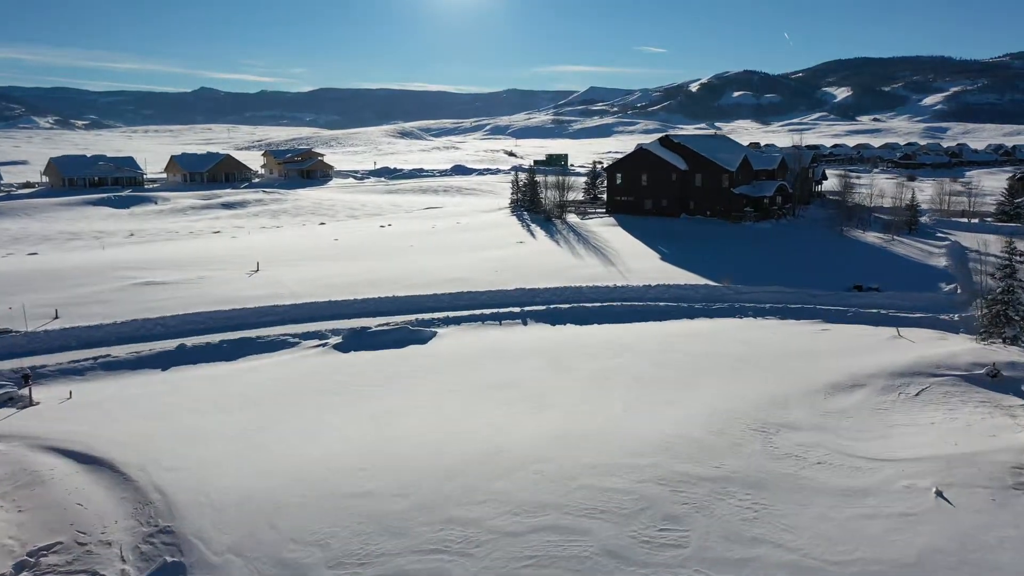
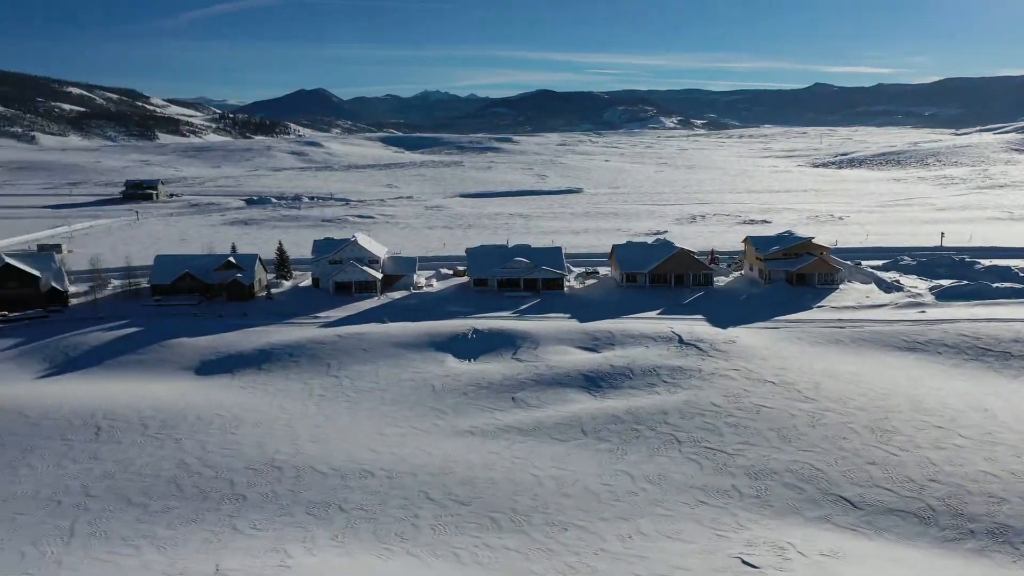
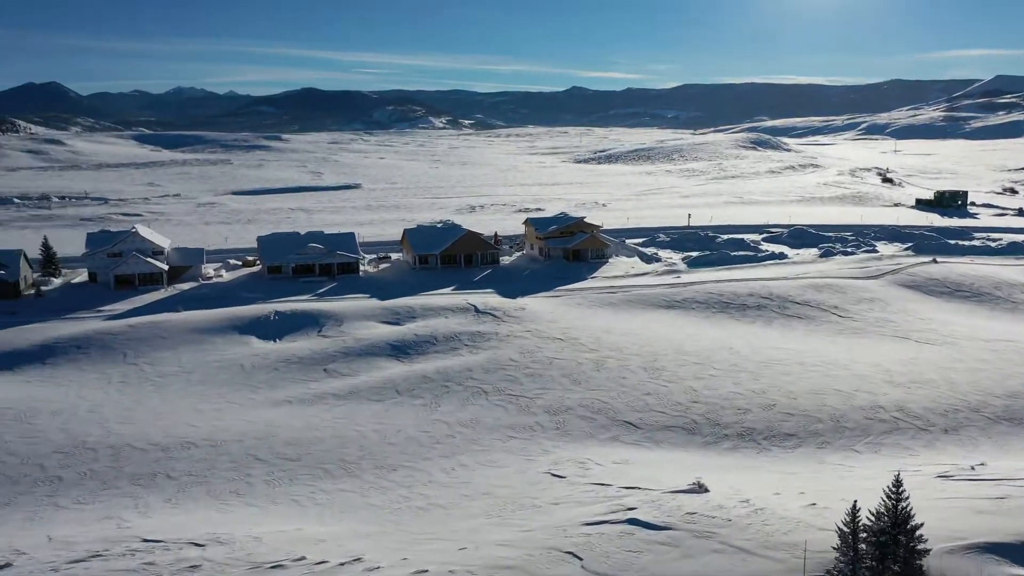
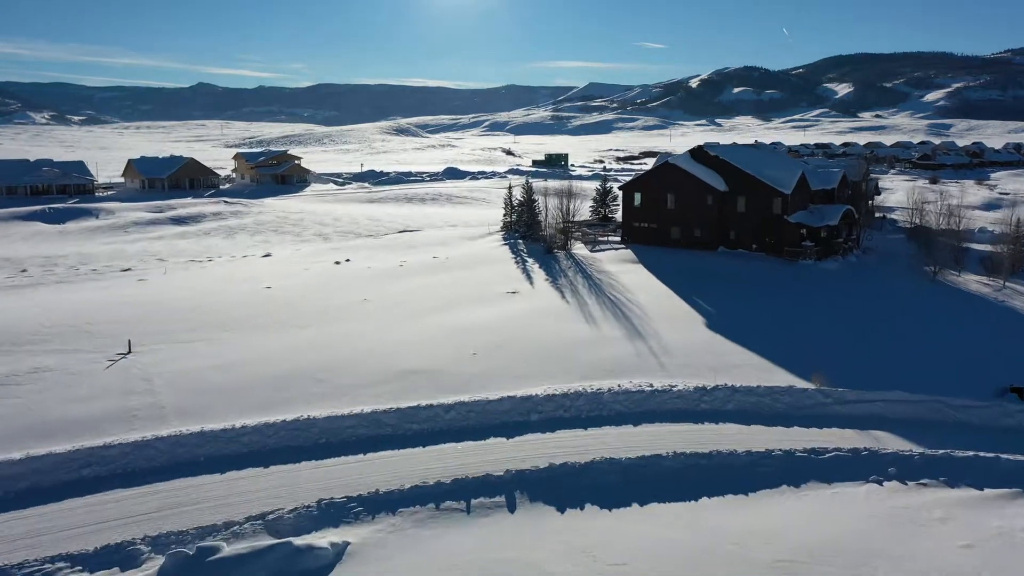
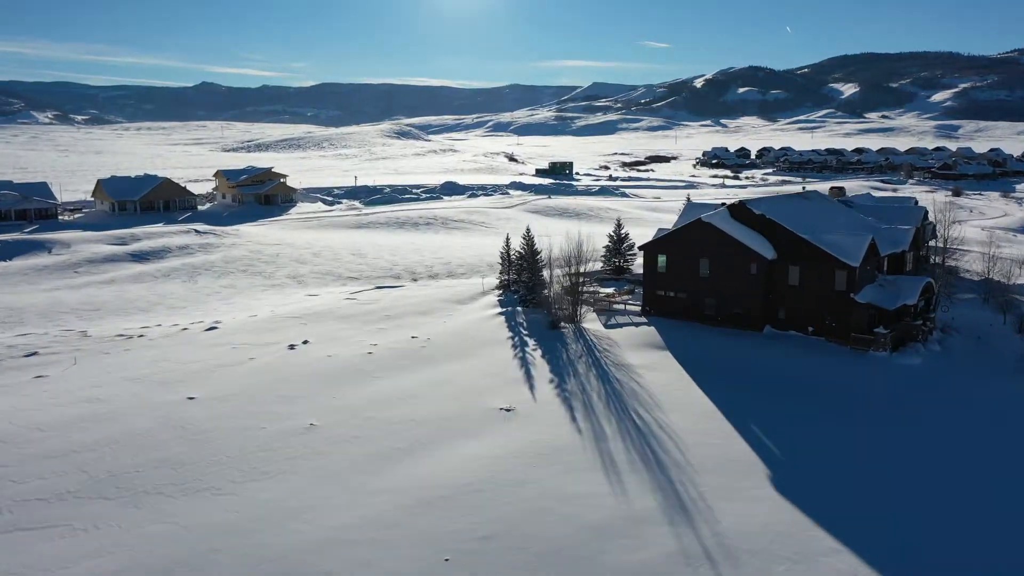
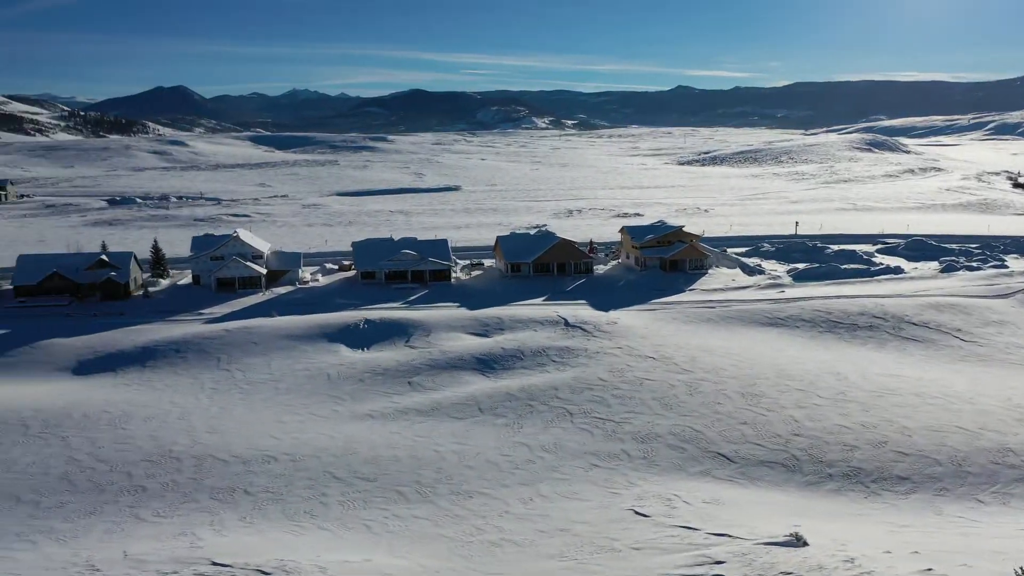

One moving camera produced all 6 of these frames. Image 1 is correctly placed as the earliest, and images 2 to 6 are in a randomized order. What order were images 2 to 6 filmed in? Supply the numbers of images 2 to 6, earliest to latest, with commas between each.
4, 5, 3, 6, 2
